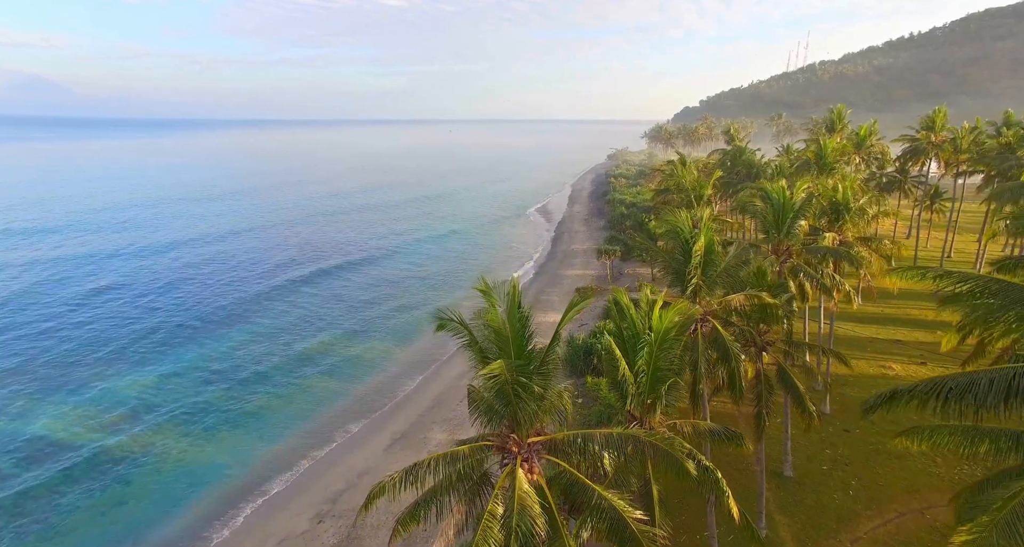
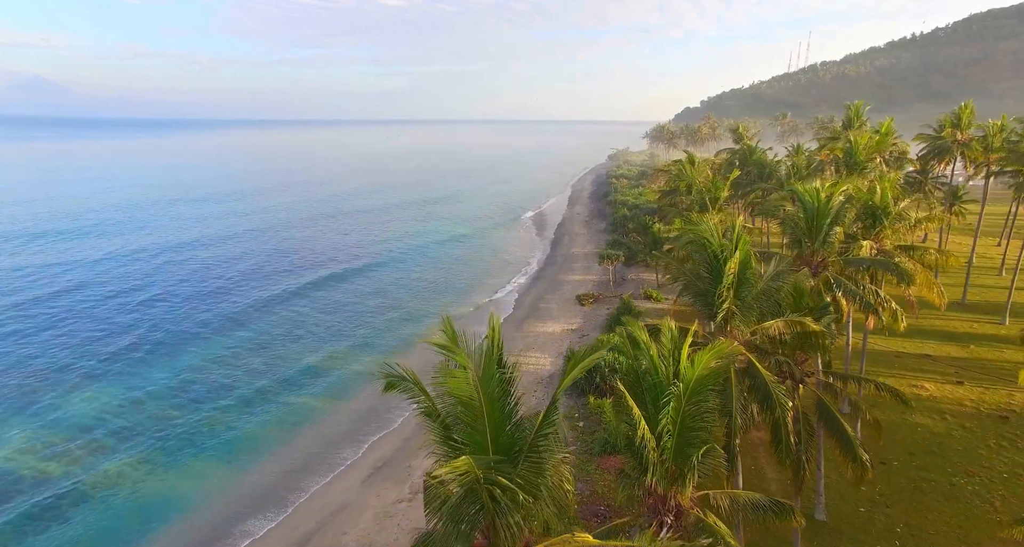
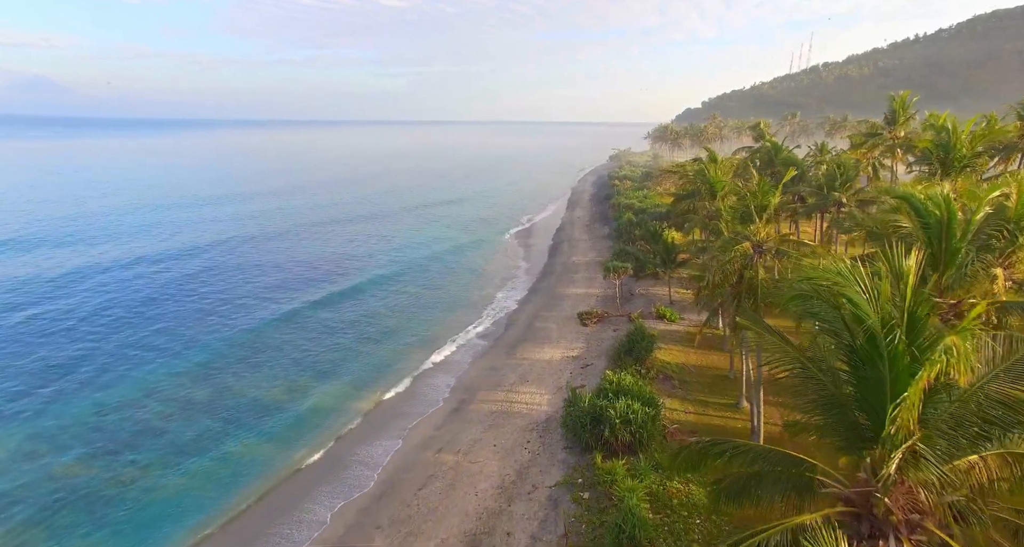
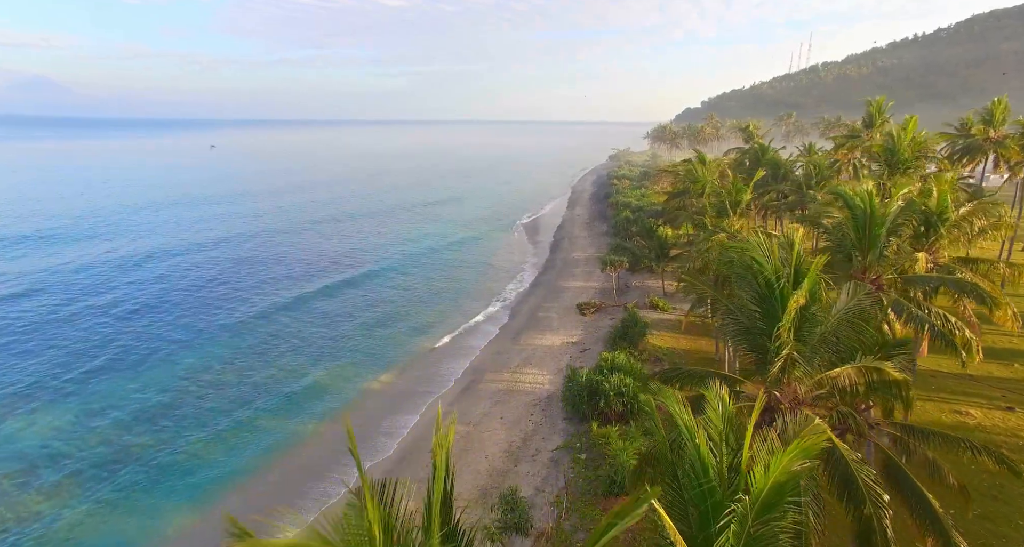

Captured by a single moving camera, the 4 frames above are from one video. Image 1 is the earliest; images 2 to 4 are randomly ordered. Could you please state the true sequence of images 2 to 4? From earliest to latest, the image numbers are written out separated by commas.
2, 4, 3
